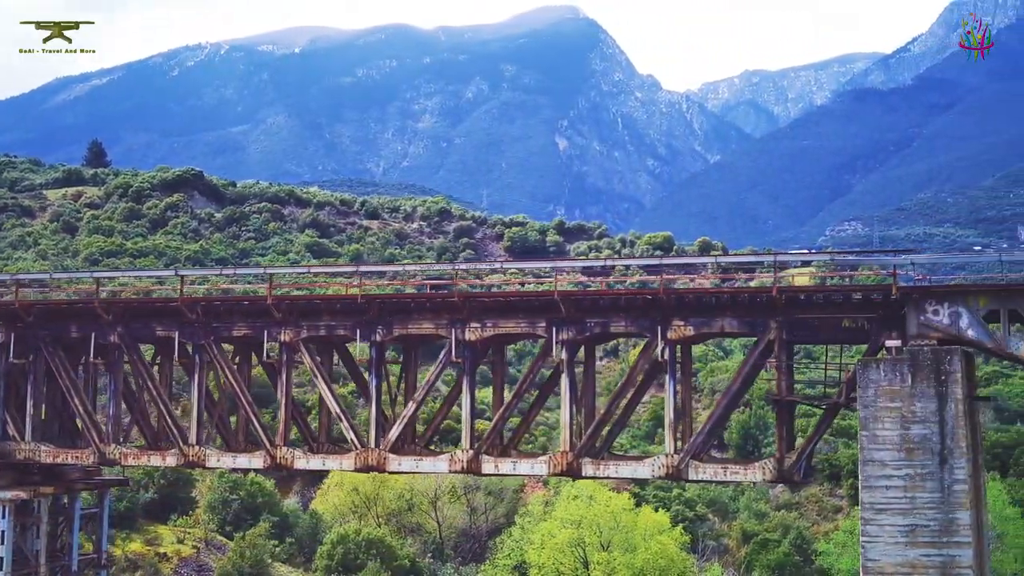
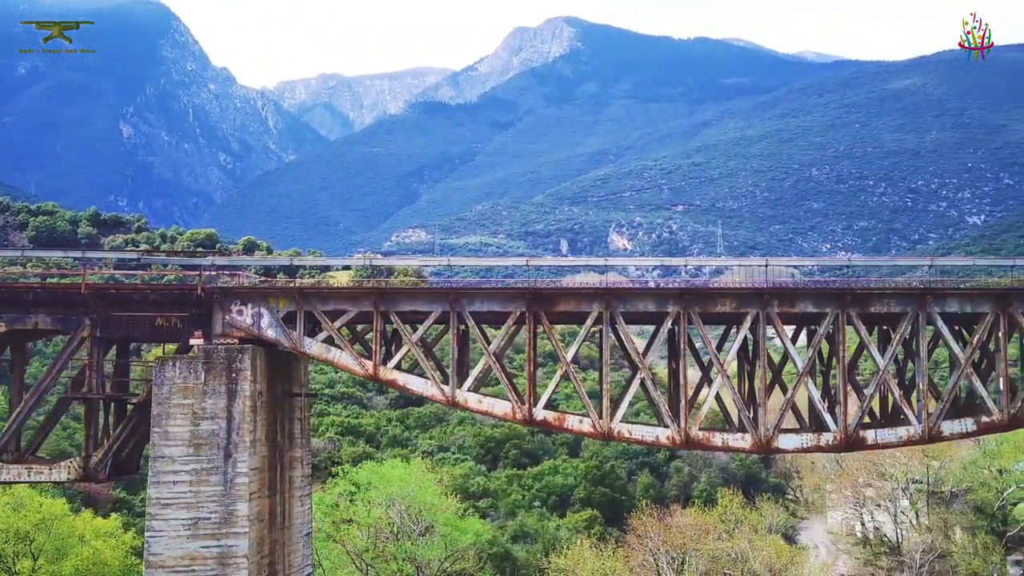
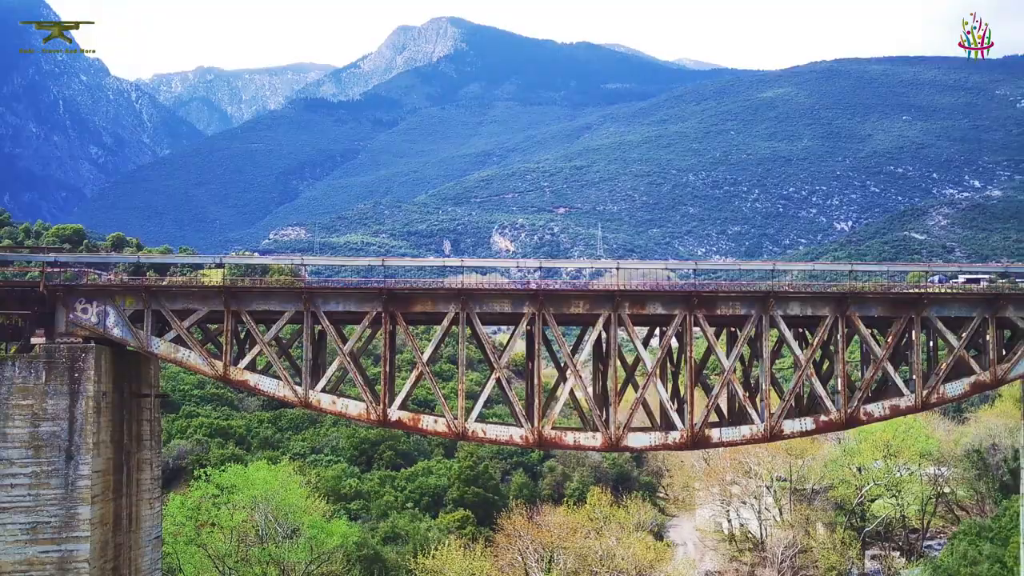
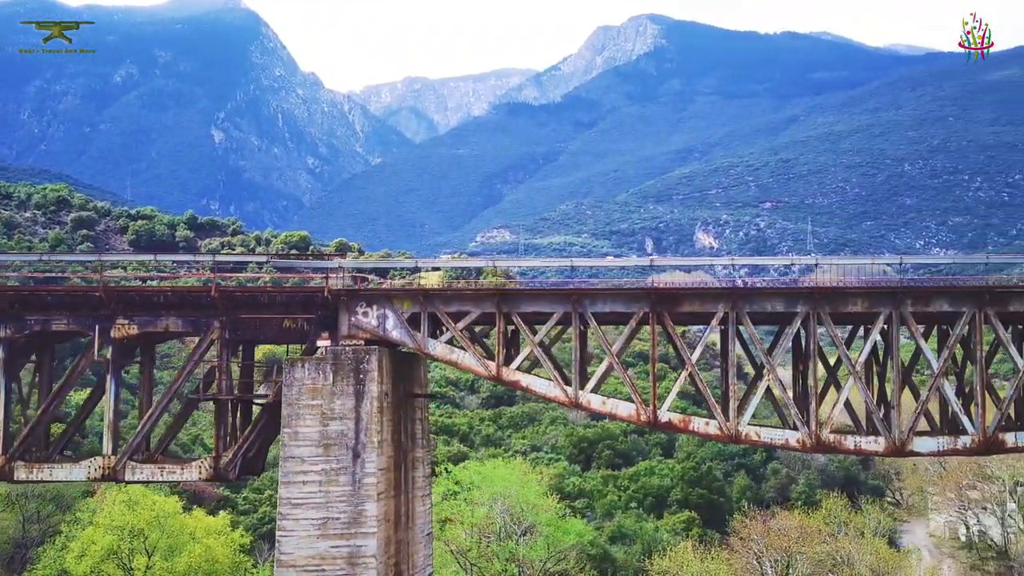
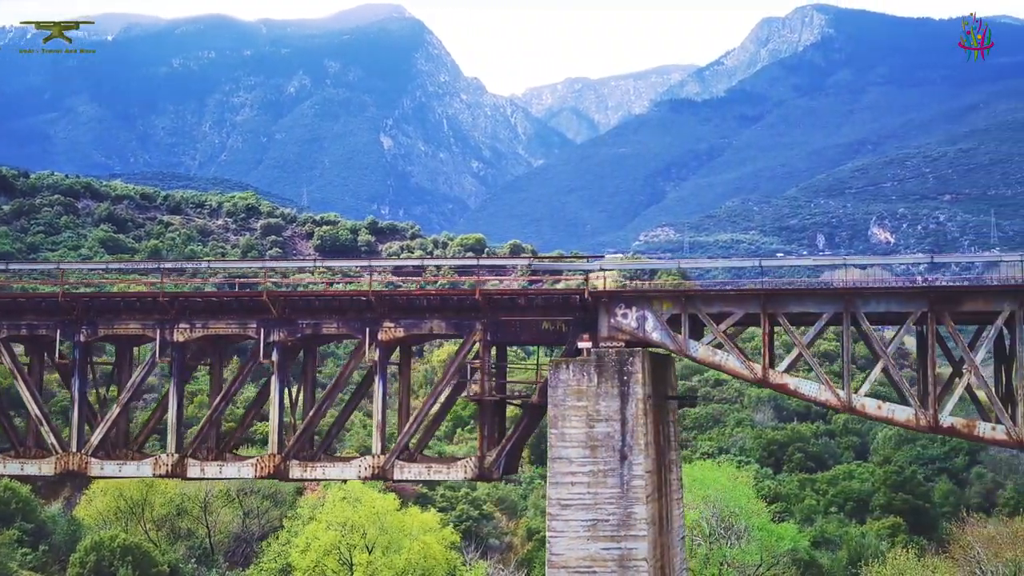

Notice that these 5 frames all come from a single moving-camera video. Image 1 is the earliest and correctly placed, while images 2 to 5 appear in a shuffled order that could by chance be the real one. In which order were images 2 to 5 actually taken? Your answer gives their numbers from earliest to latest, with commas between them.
5, 4, 2, 3
